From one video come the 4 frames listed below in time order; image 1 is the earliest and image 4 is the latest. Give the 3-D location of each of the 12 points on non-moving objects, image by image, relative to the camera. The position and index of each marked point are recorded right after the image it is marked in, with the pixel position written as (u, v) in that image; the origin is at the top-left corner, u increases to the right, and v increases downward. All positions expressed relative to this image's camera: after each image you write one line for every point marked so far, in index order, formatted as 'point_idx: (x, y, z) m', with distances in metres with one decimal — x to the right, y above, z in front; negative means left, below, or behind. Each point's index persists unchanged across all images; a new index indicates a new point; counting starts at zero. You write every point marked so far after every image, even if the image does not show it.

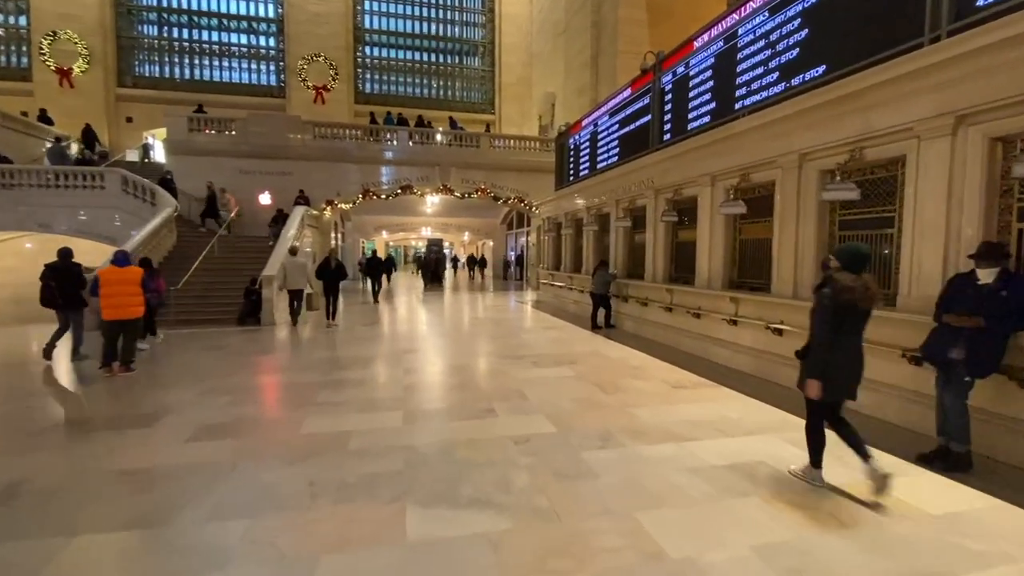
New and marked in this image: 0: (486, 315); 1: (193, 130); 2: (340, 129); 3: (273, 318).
0: (-0.7, -0.7, +13.5) m
1: (-10.6, +5.3, +16.2) m
2: (-6.0, +5.6, +17.3) m
3: (-5.0, -0.7, +10.2) m
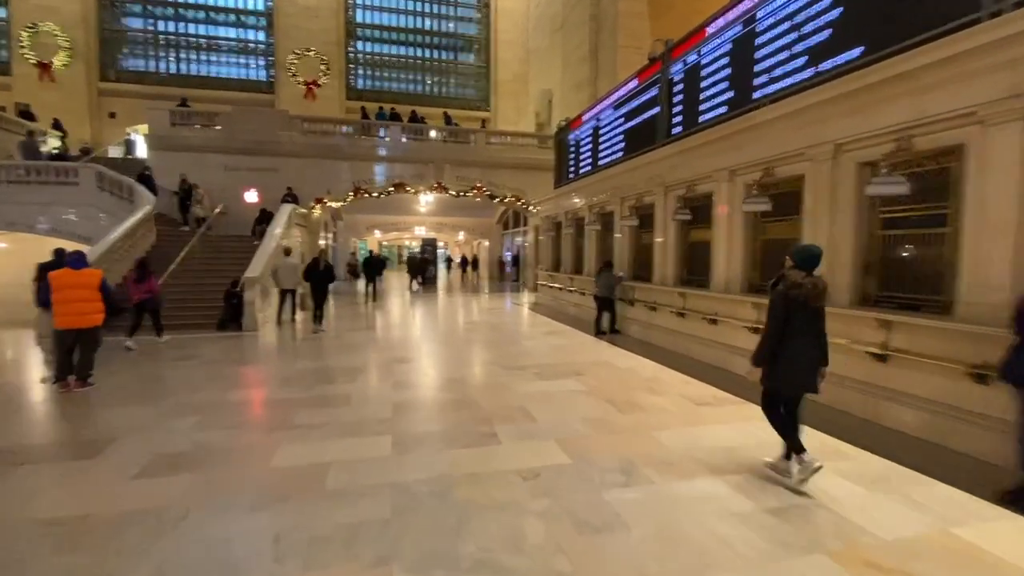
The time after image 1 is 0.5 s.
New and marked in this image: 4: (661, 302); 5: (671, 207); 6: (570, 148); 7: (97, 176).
0: (-0.8, -0.8, +12.9) m
1: (-10.7, +5.2, +15.4) m
2: (-6.1, +5.6, +16.6) m
3: (-5.0, -0.7, +9.5) m
4: (+2.5, -0.2, +8.2) m
5: (+2.7, +1.4, +8.3) m
6: (+1.6, +3.8, +13.1) m
7: (-10.5, +2.8, +12.3) m
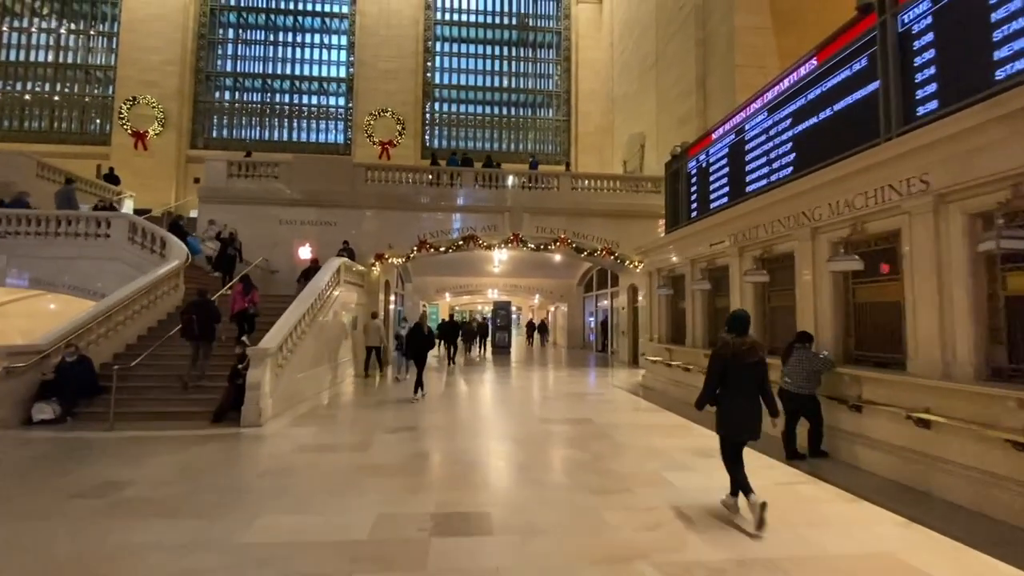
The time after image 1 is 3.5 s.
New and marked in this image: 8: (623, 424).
0: (+1.2, -2.3, +9.4) m
1: (-8.1, +3.3, +14.1) m
2: (-3.4, +3.5, +14.6) m
3: (-3.5, -1.8, +6.7) m
4: (+3.8, -1.1, +4.4) m
5: (+4.1, +0.5, +4.6) m
6: (+3.7, +2.2, +9.8) m
7: (-8.5, +1.3, +10.7) m
8: (+1.7, -2.1, +7.4) m
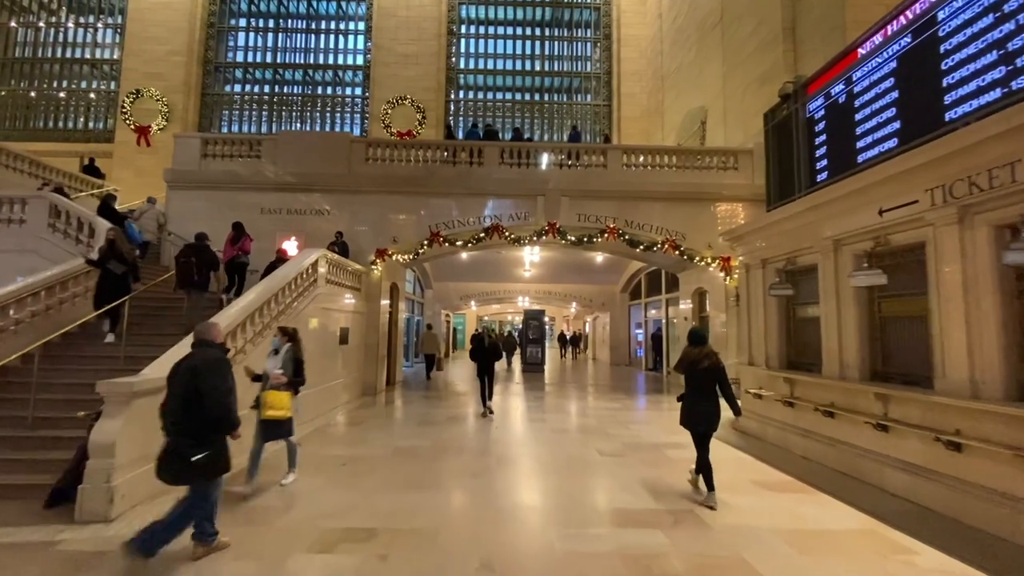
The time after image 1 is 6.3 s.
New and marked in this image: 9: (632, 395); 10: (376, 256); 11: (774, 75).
0: (+1.7, -2.3, +6.2) m
1: (-7.3, +3.2, +11.7) m
2: (-2.6, +3.4, +11.9) m
3: (-3.2, -1.7, +3.9) m
4: (+4.0, -1.0, +1.1) m
5: (+4.2, +0.6, +1.4) m
6: (+4.2, +2.2, +6.6) m
7: (-7.9, +1.3, +8.3) m
8: (+2.0, -2.0, +4.2) m
9: (+3.2, -2.8, +12.7) m
10: (-3.2, +0.8, +11.4) m
11: (+6.5, +5.3, +12.2) m
